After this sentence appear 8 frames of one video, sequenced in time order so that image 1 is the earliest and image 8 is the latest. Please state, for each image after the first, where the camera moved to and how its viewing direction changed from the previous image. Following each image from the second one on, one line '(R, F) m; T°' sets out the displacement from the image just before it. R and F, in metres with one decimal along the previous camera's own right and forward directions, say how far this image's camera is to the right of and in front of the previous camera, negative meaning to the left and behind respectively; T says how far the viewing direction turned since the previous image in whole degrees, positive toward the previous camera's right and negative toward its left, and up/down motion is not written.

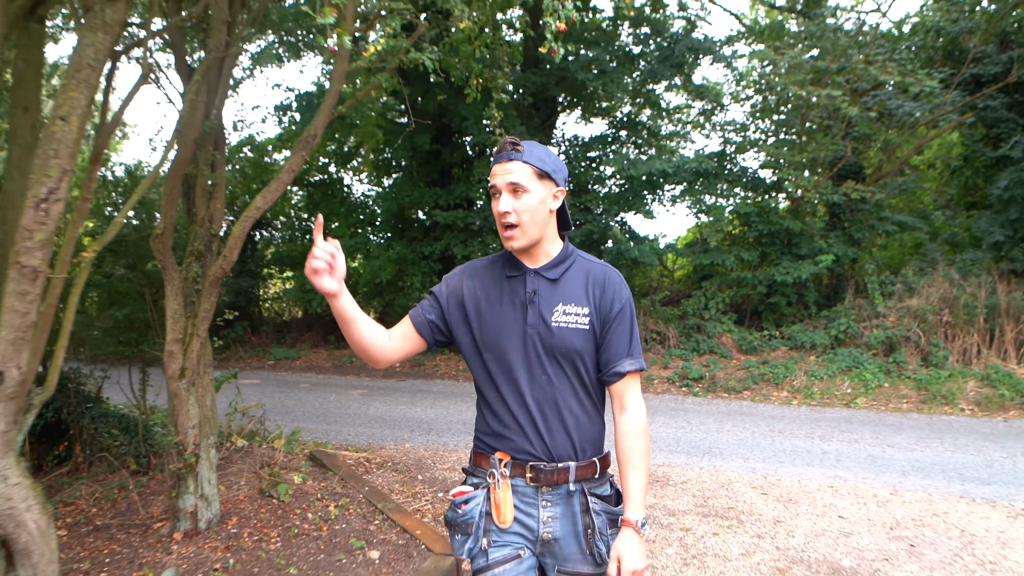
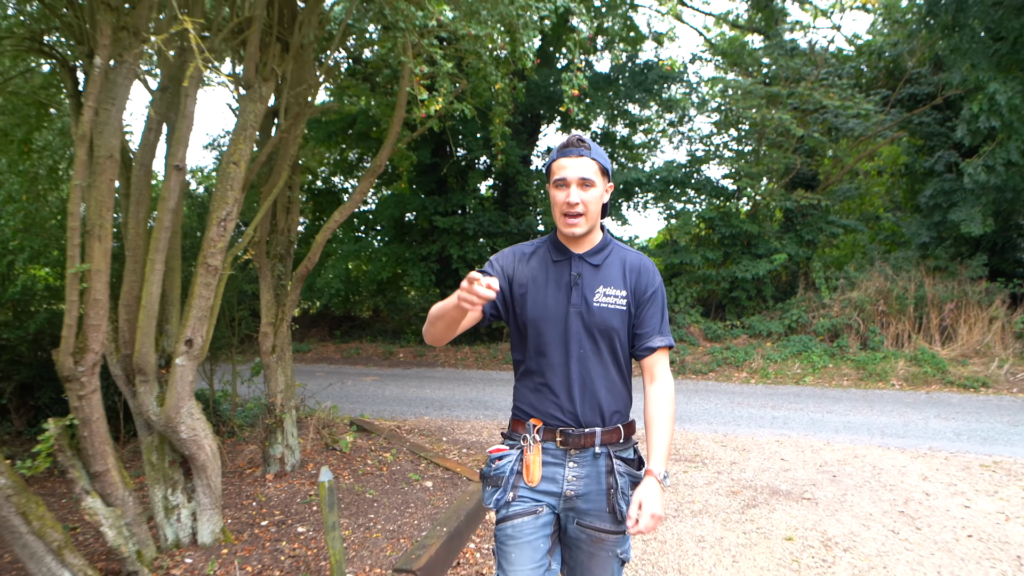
(-0.3, -1.3) m; +2°
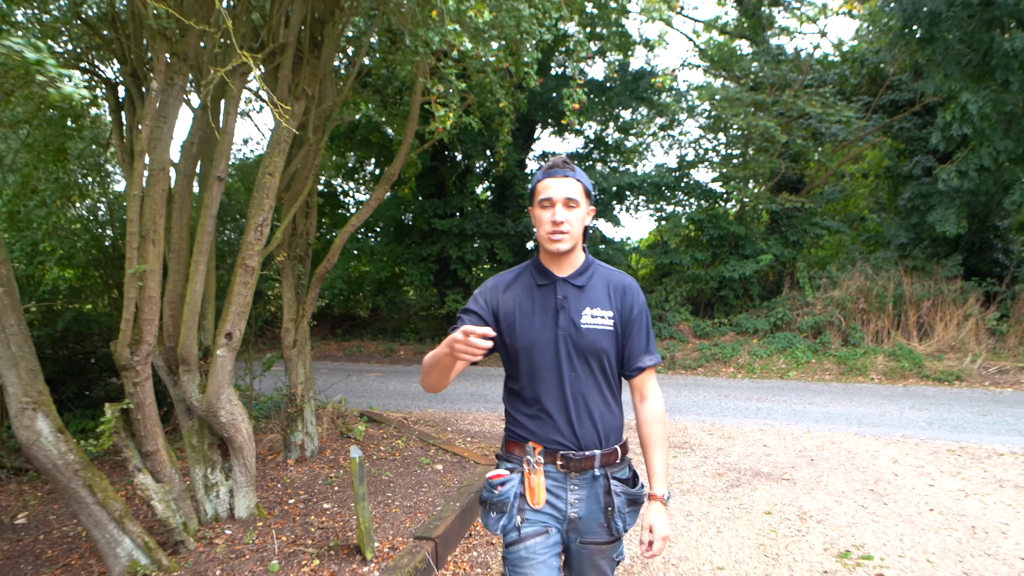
(-0.1, -0.5) m; +1°
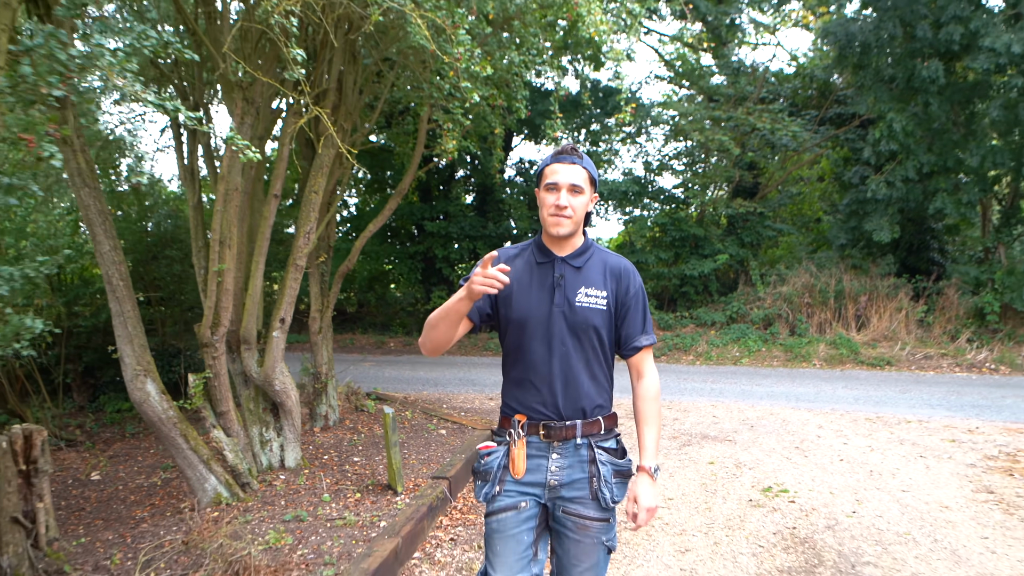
(-0.1, -1.2) m; +2°
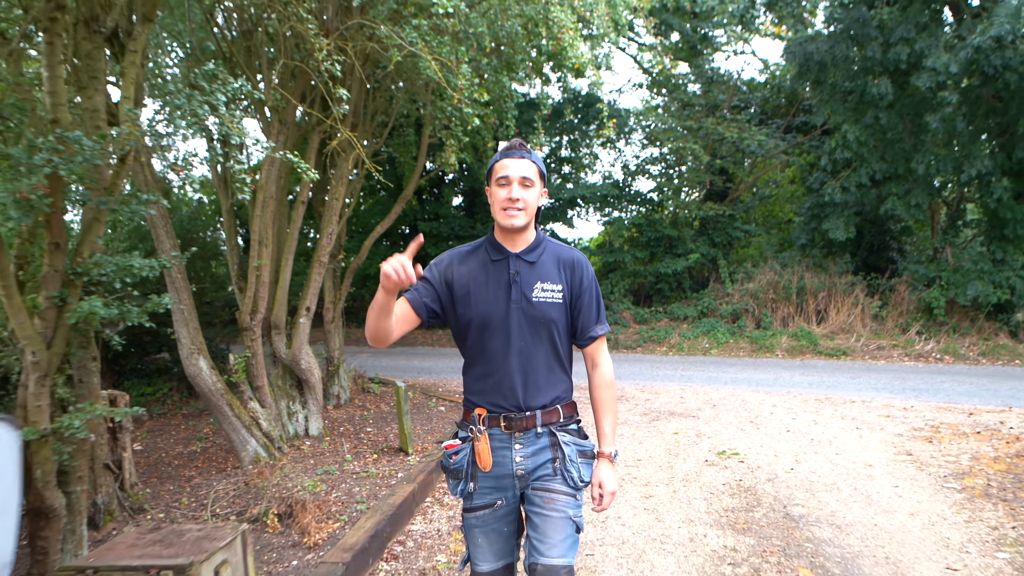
(-0.1, -1.0) m; +1°
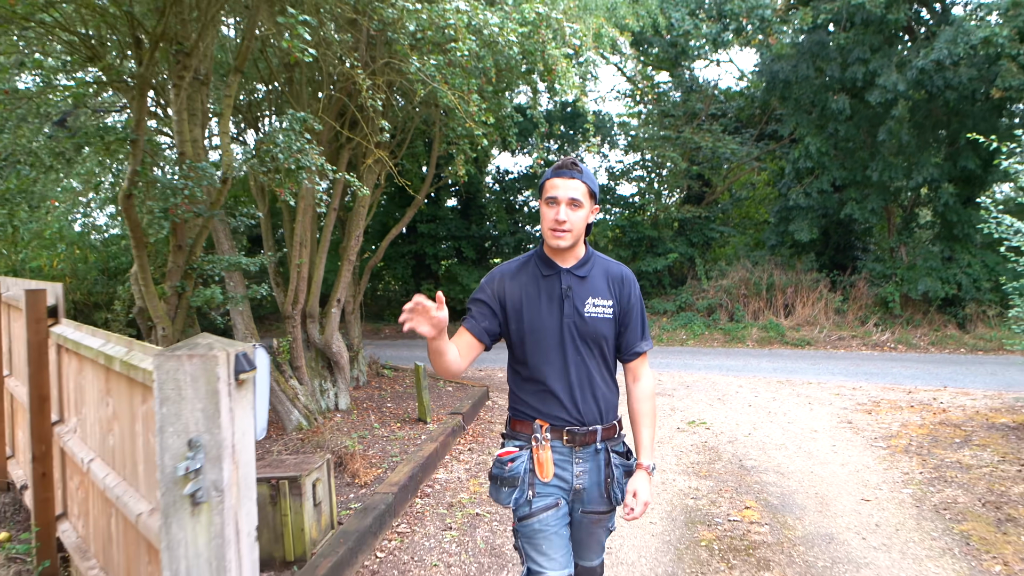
(-0.1, -1.1) m; +1°
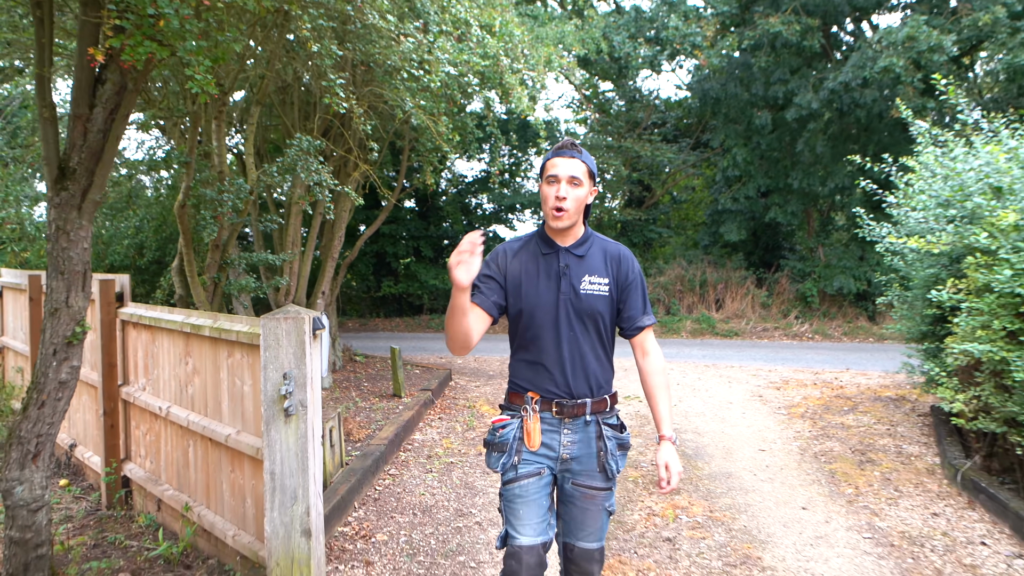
(-0.1, -1.2) m; +3°
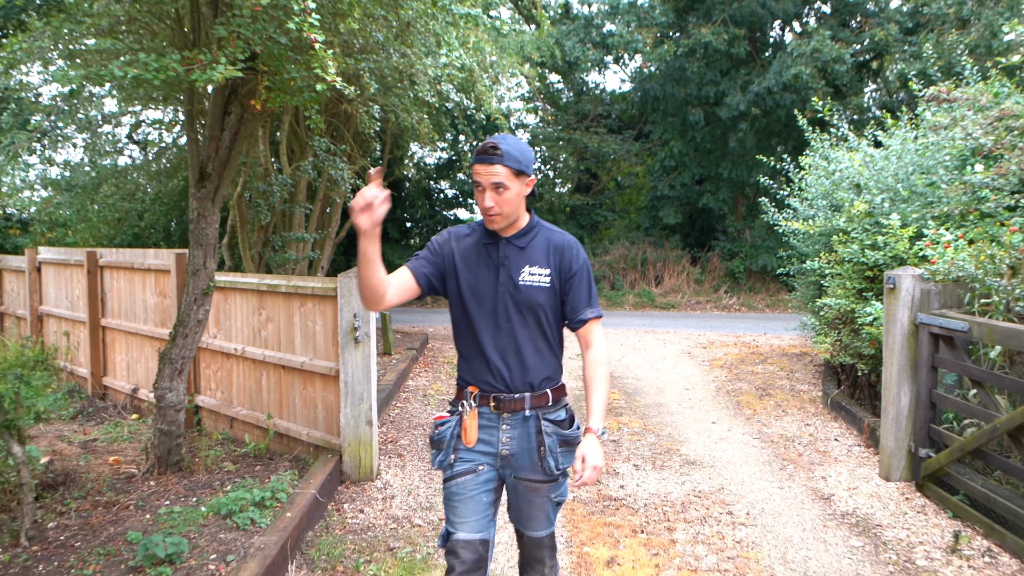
(-0.3, -1.7) m; +3°
